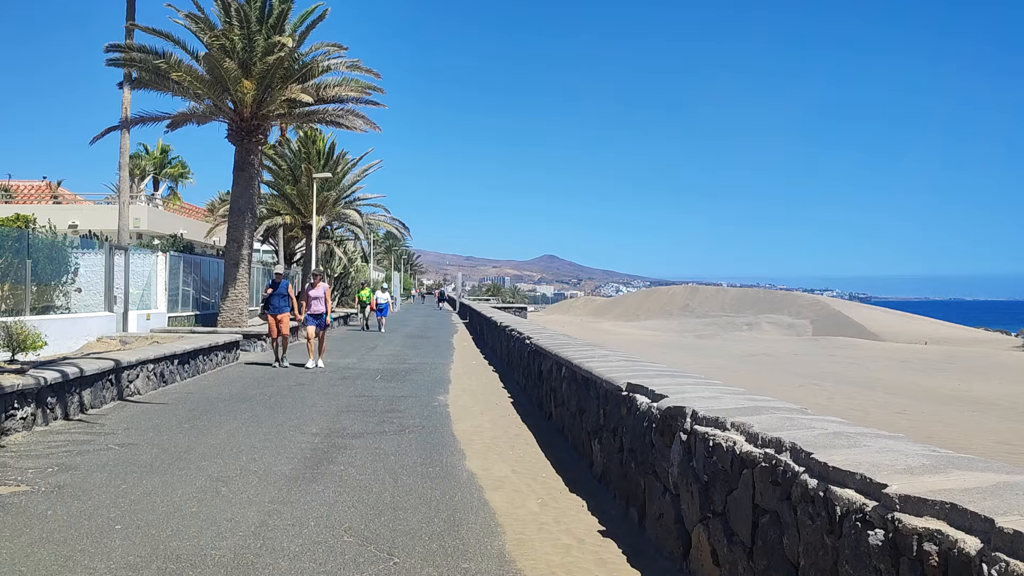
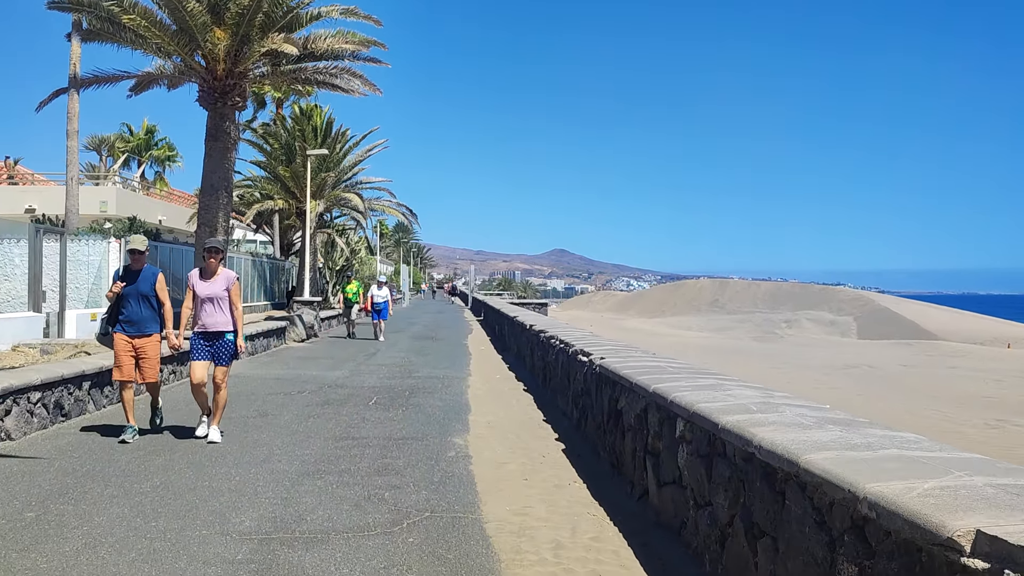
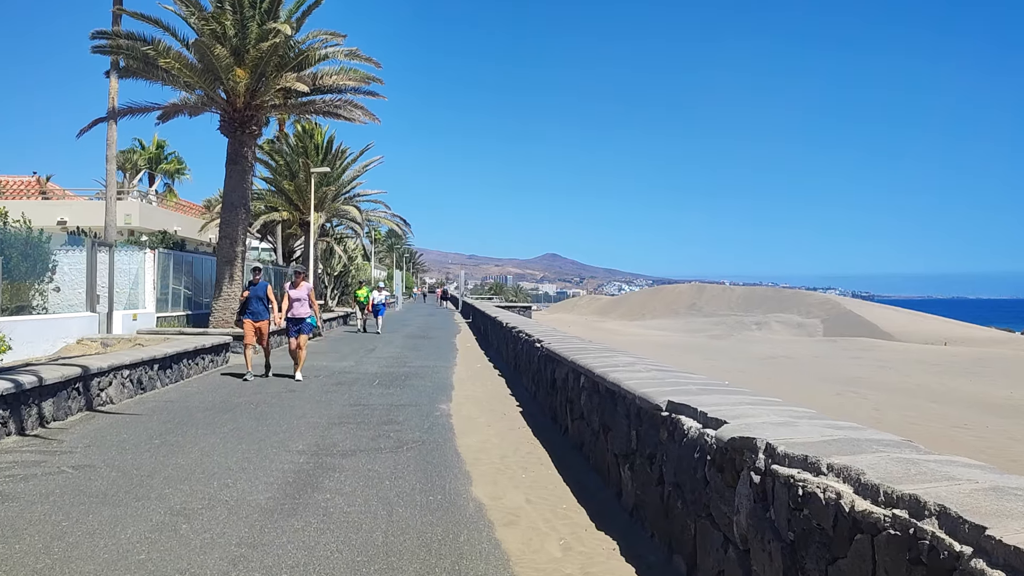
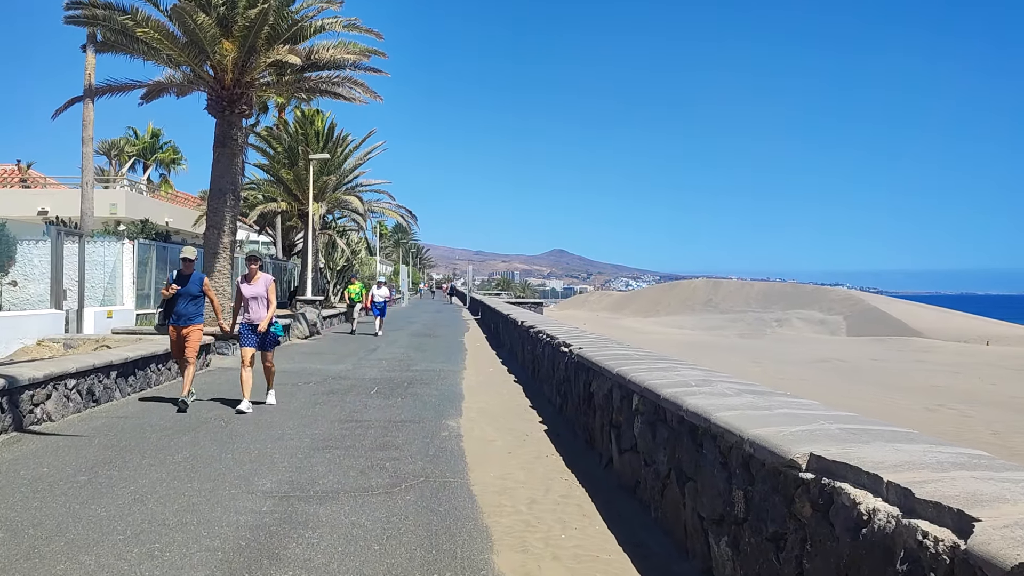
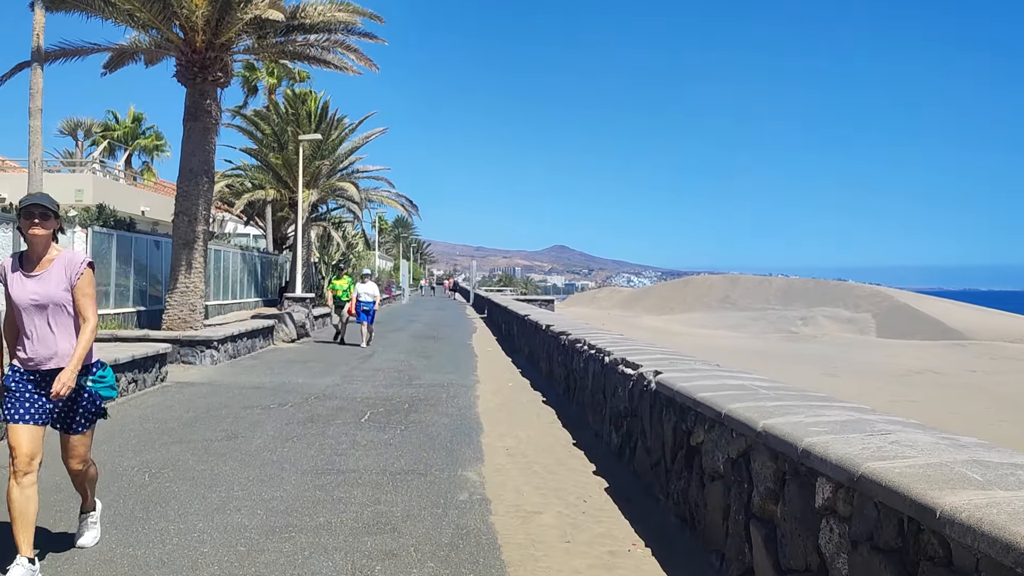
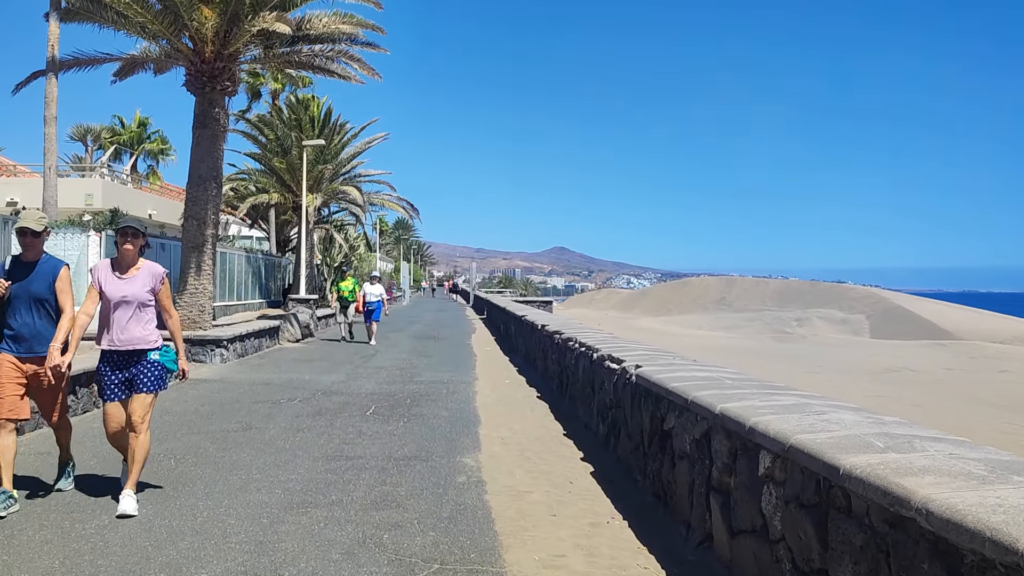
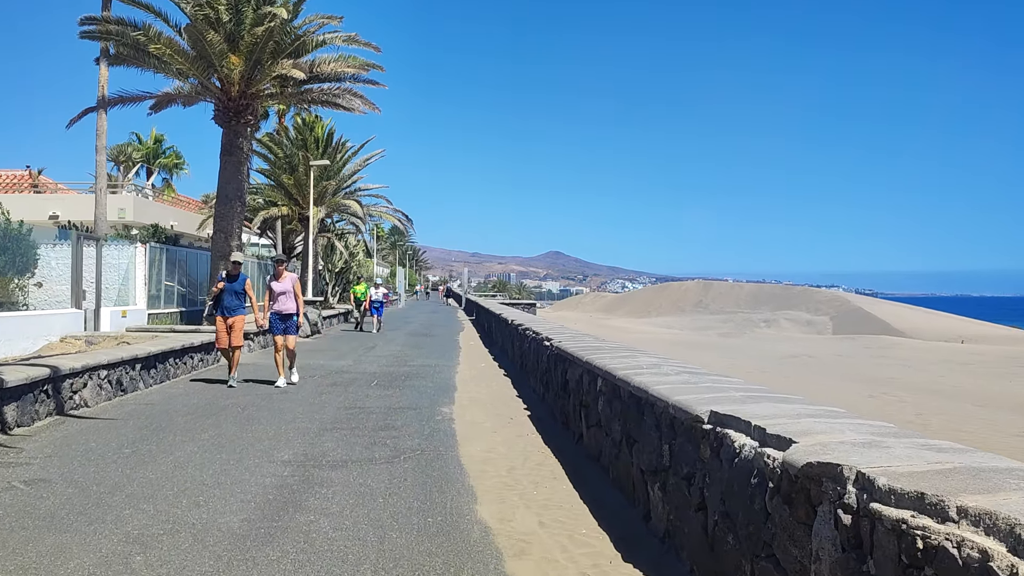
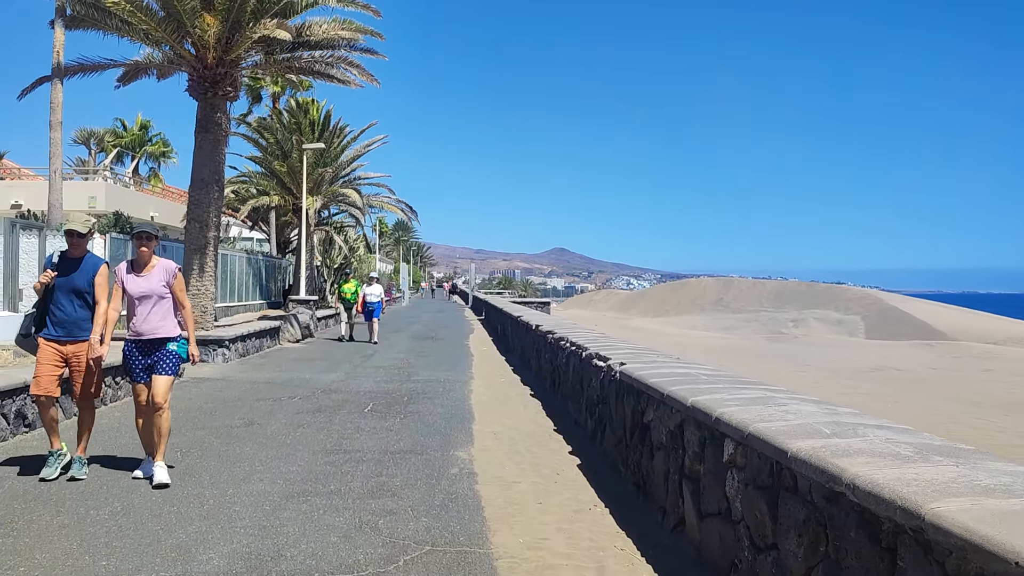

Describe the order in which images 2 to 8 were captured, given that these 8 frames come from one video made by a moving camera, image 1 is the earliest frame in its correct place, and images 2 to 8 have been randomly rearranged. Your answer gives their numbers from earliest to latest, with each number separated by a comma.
3, 7, 4, 2, 8, 6, 5
